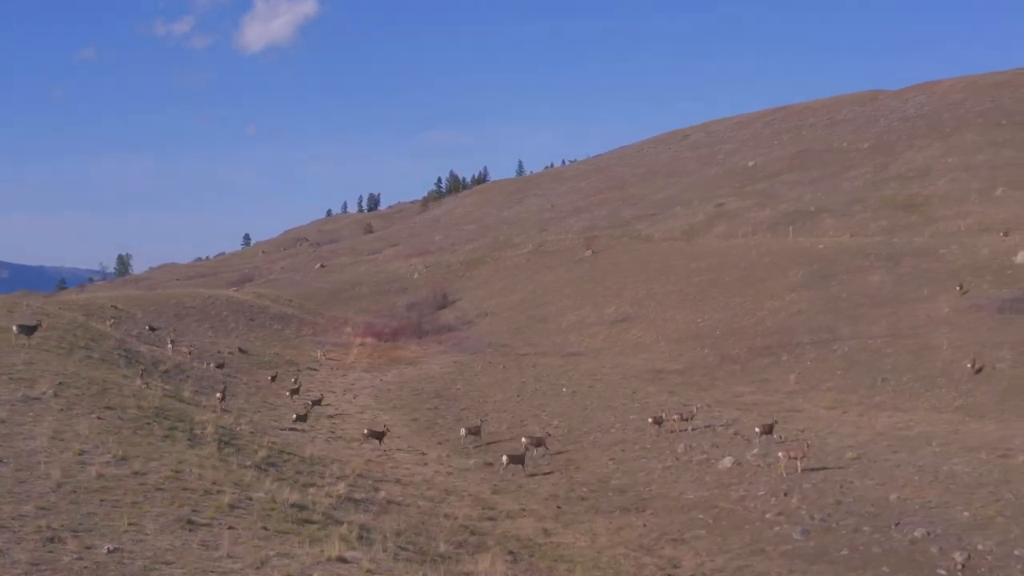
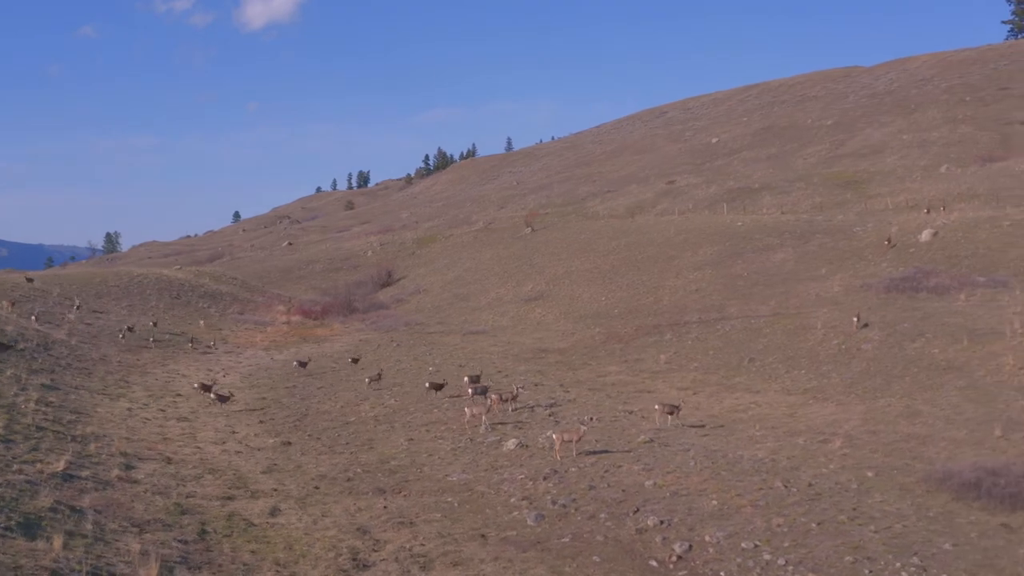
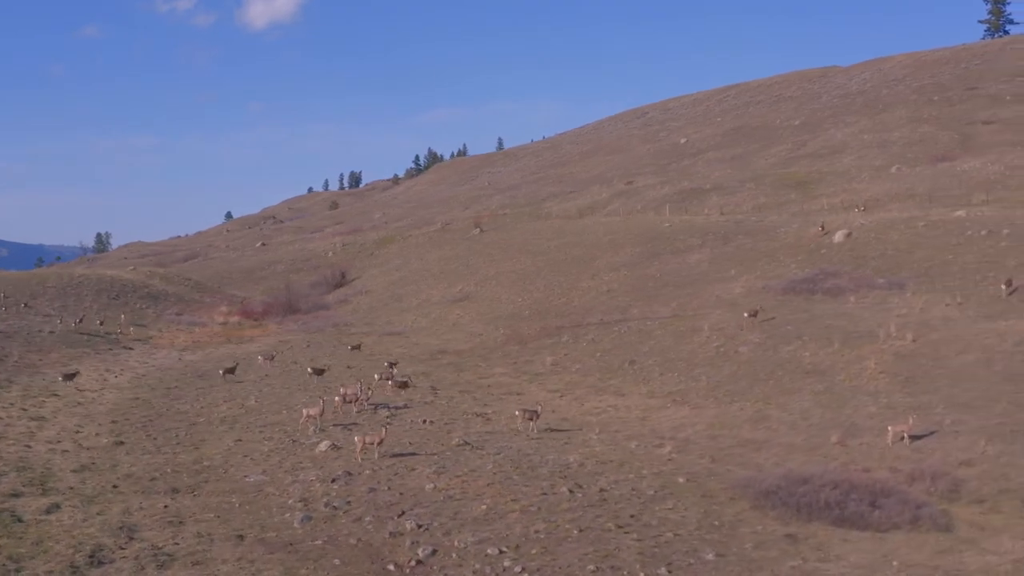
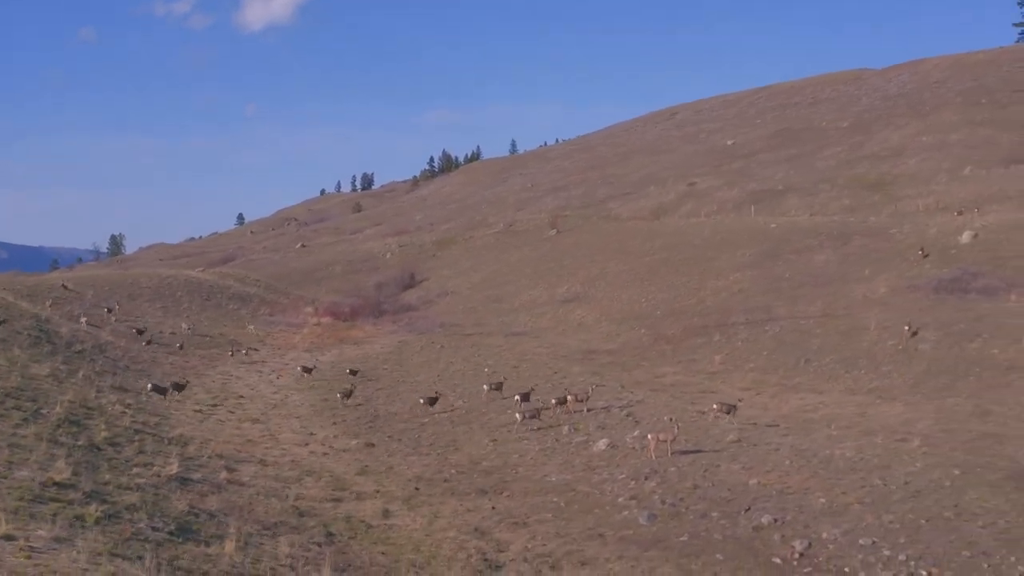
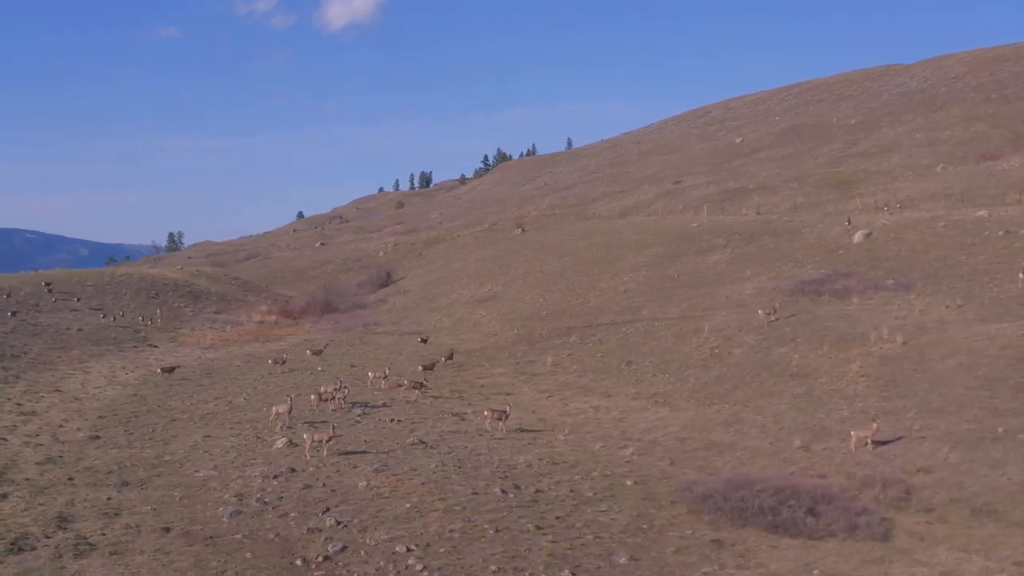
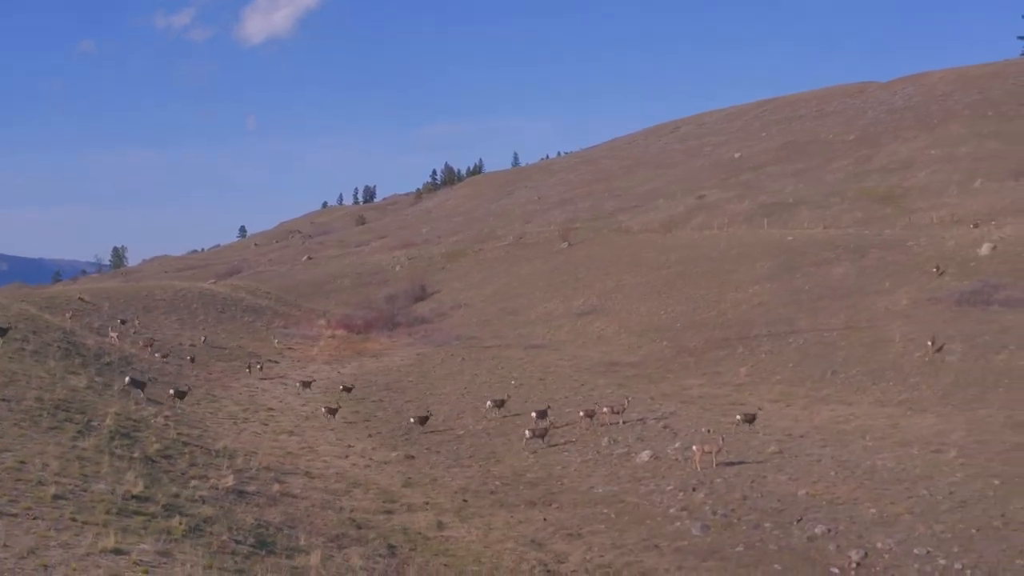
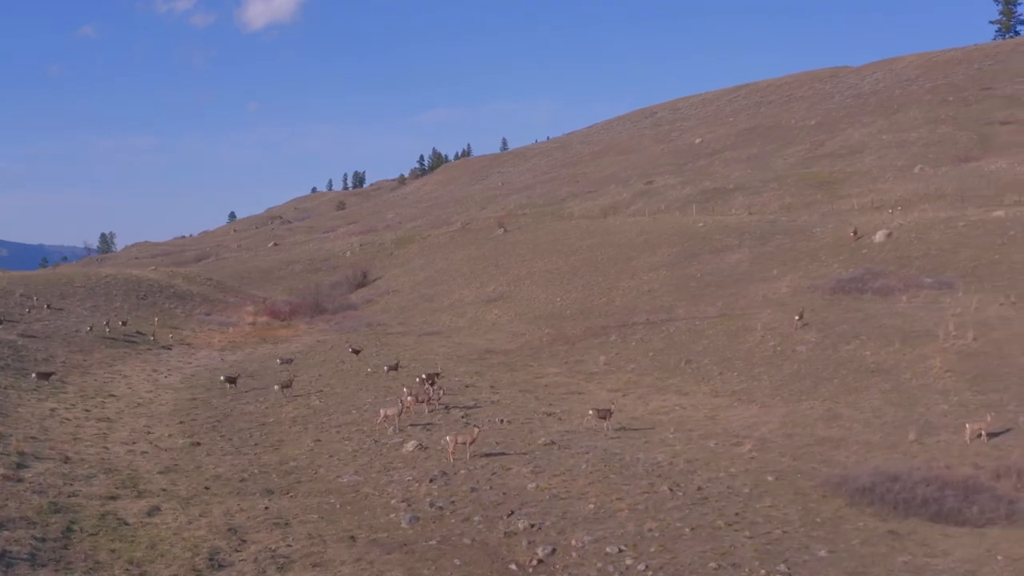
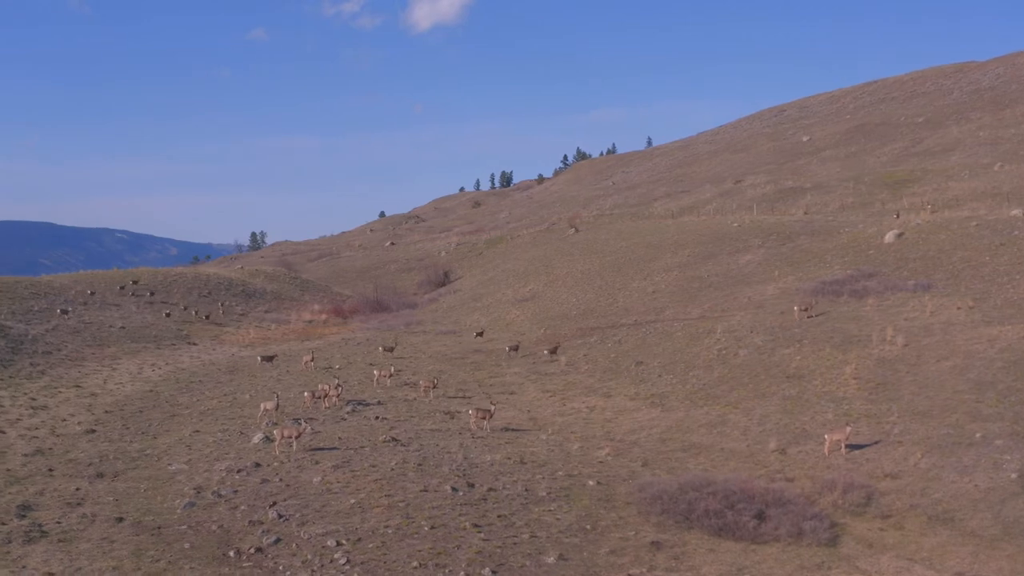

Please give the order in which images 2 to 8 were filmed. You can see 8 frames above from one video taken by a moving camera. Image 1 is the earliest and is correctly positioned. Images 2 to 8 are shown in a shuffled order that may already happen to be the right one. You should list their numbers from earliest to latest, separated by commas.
6, 4, 2, 7, 3, 5, 8
